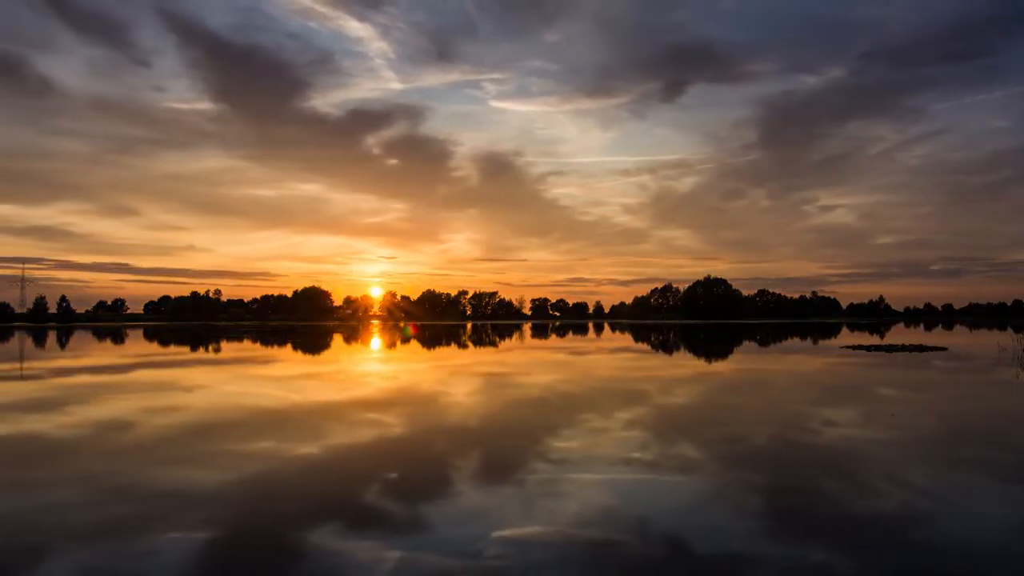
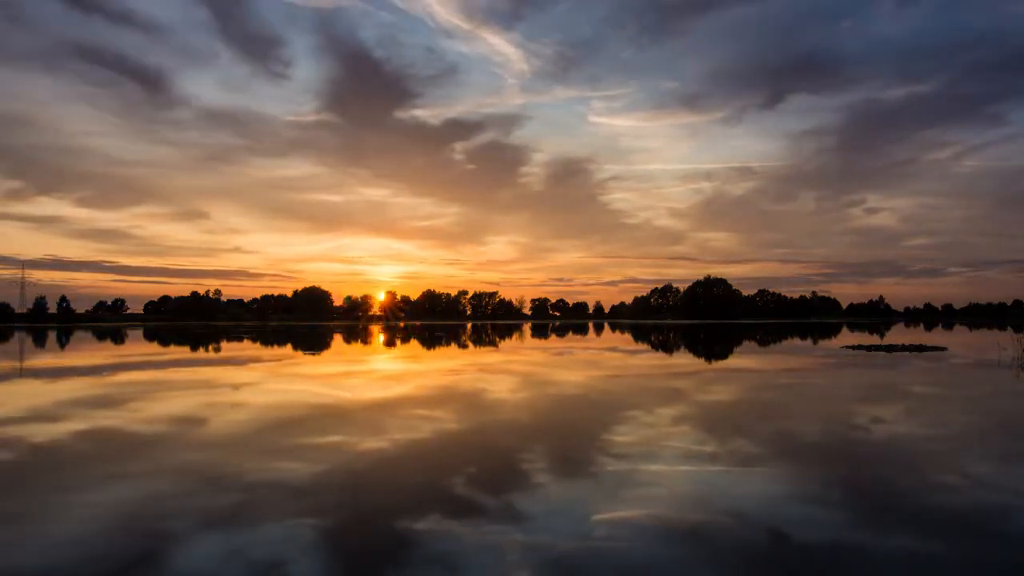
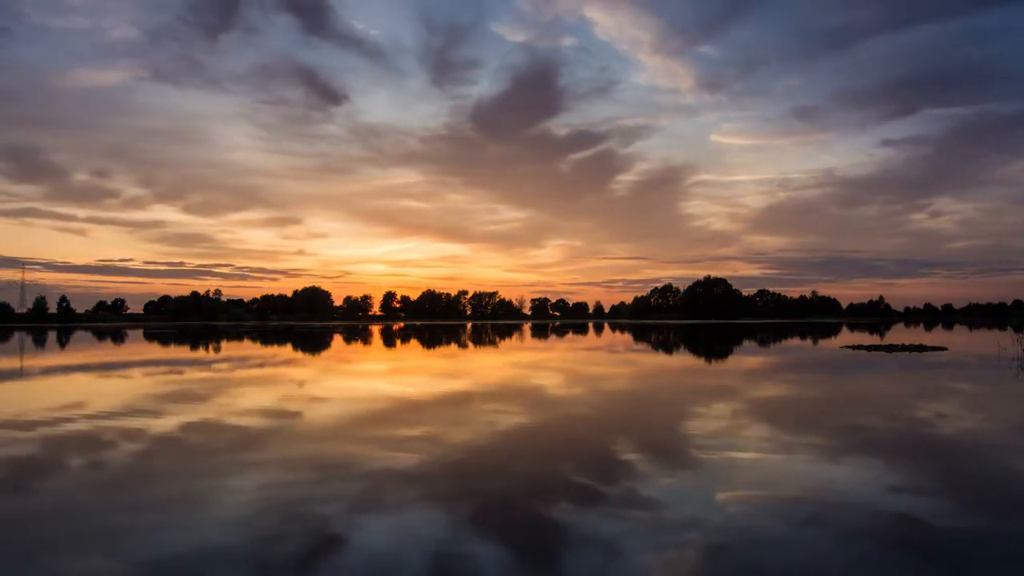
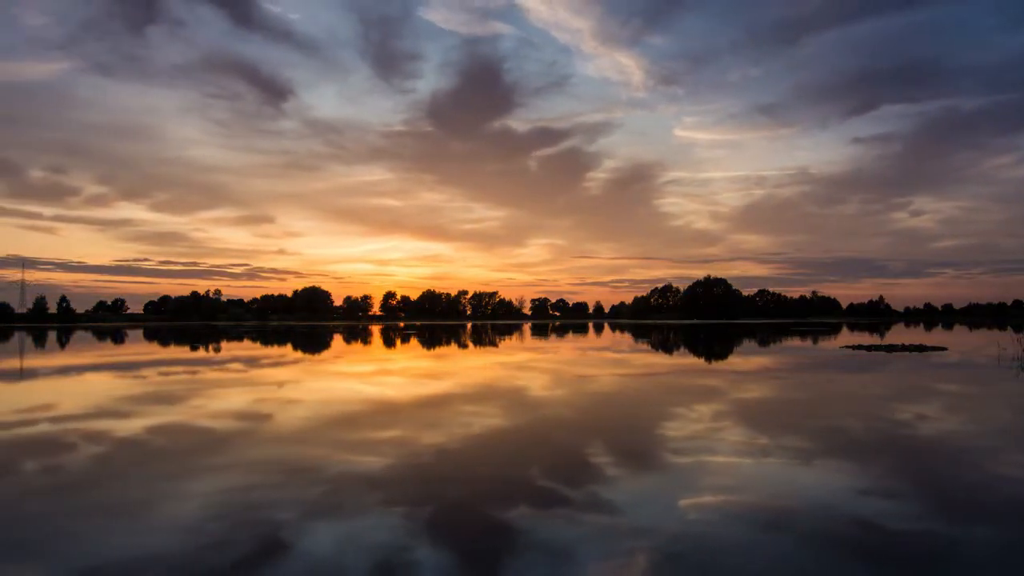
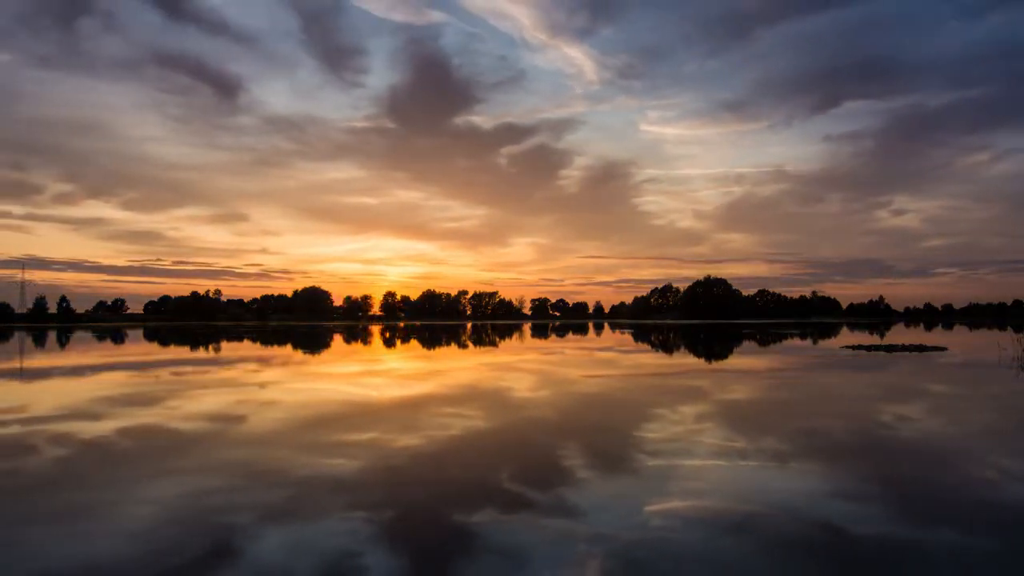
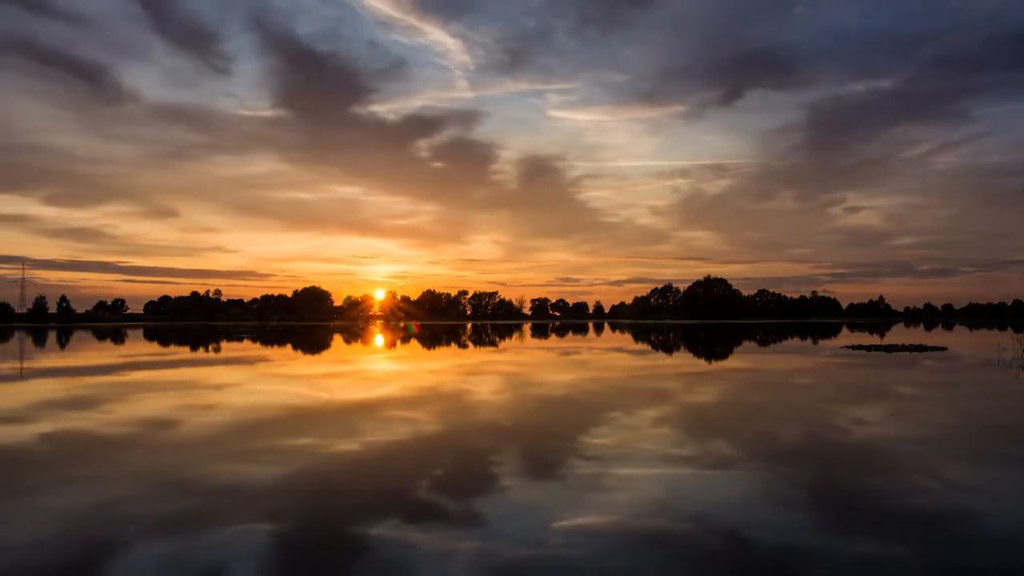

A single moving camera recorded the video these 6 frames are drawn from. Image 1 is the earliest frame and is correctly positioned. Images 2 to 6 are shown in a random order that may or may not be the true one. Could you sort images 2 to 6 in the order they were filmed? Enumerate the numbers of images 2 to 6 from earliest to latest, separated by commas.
6, 2, 5, 4, 3
